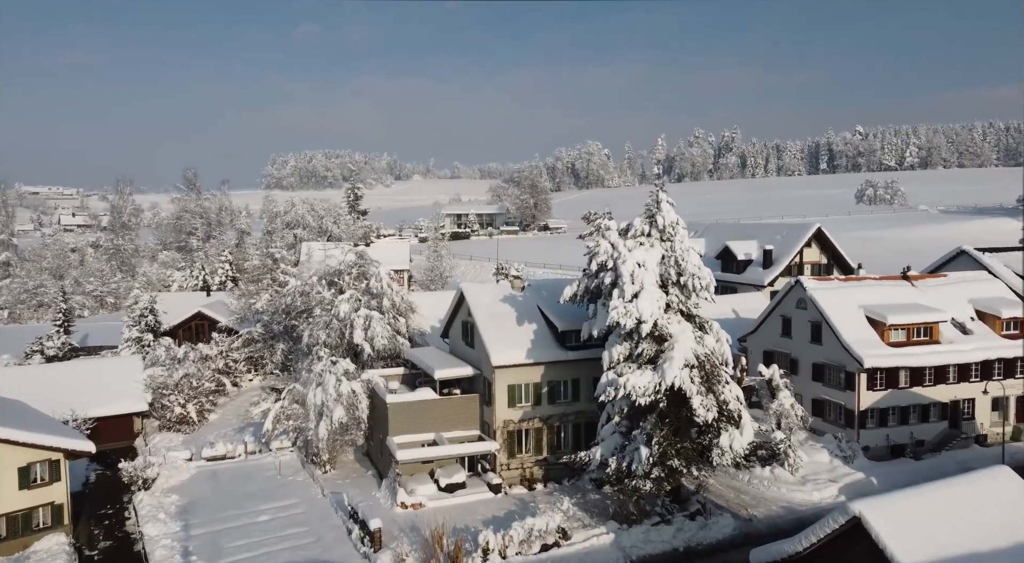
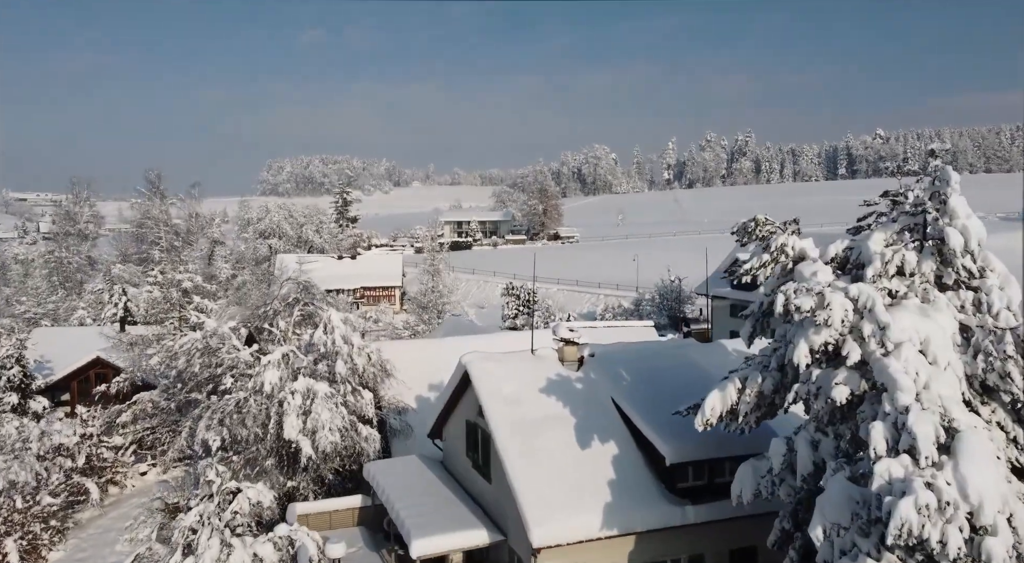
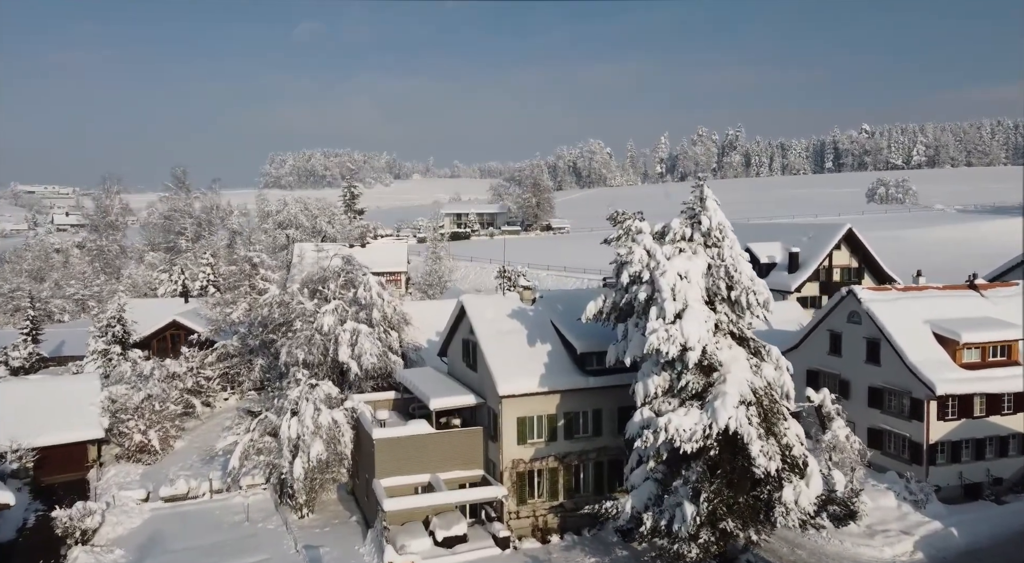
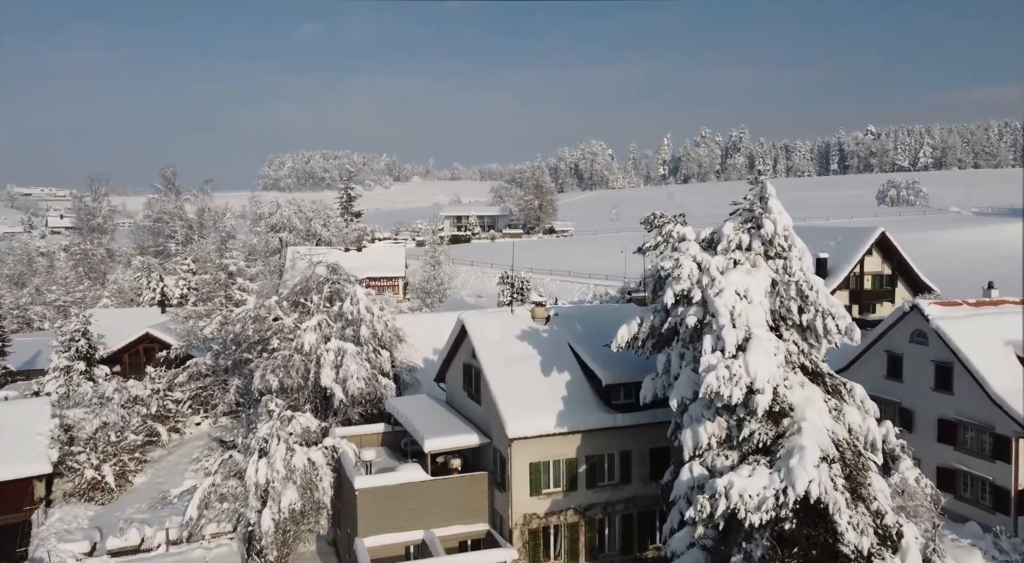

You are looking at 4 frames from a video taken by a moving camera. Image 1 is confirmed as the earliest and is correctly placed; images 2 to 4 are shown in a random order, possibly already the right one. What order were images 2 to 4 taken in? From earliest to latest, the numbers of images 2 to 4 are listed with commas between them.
3, 4, 2
